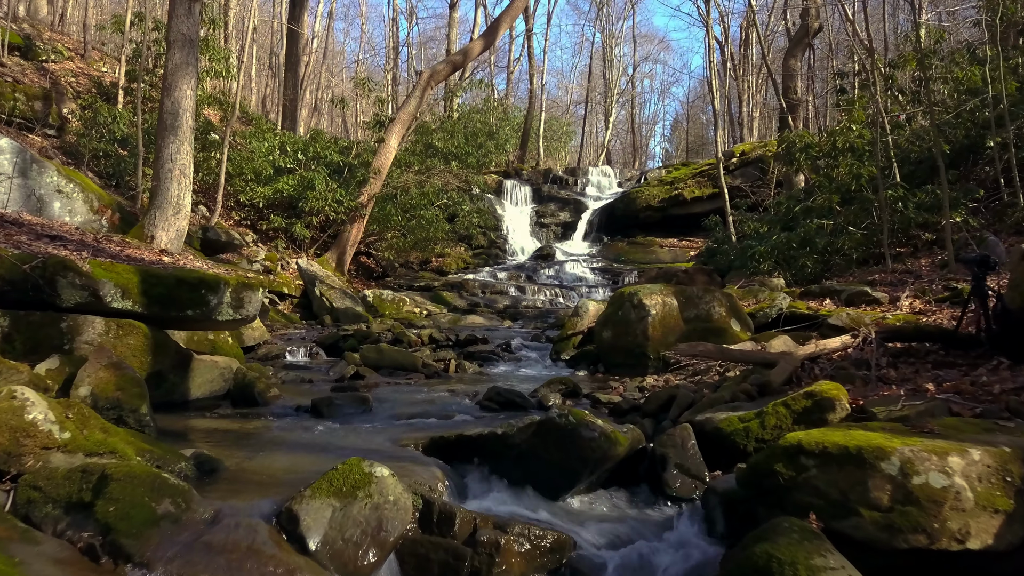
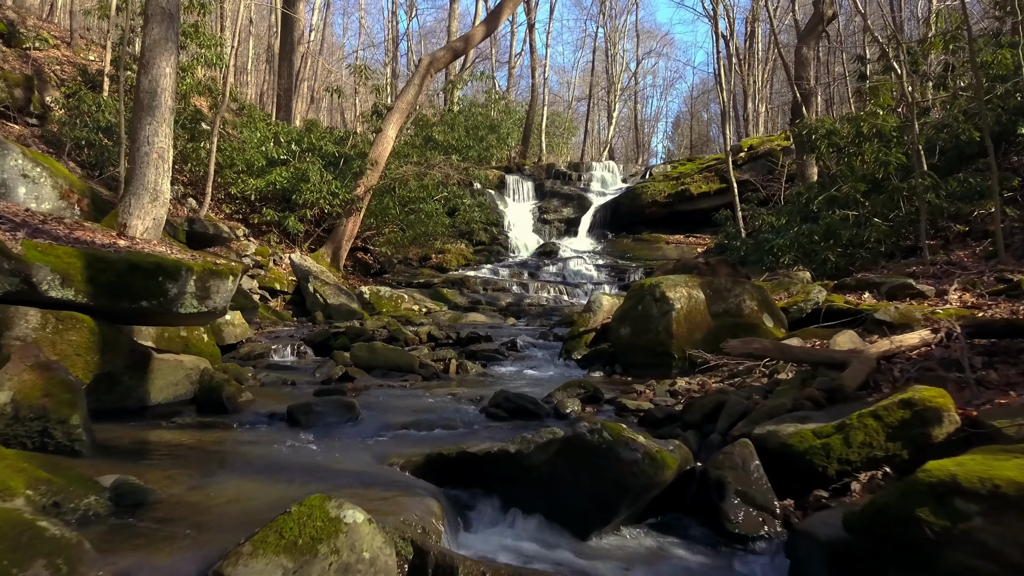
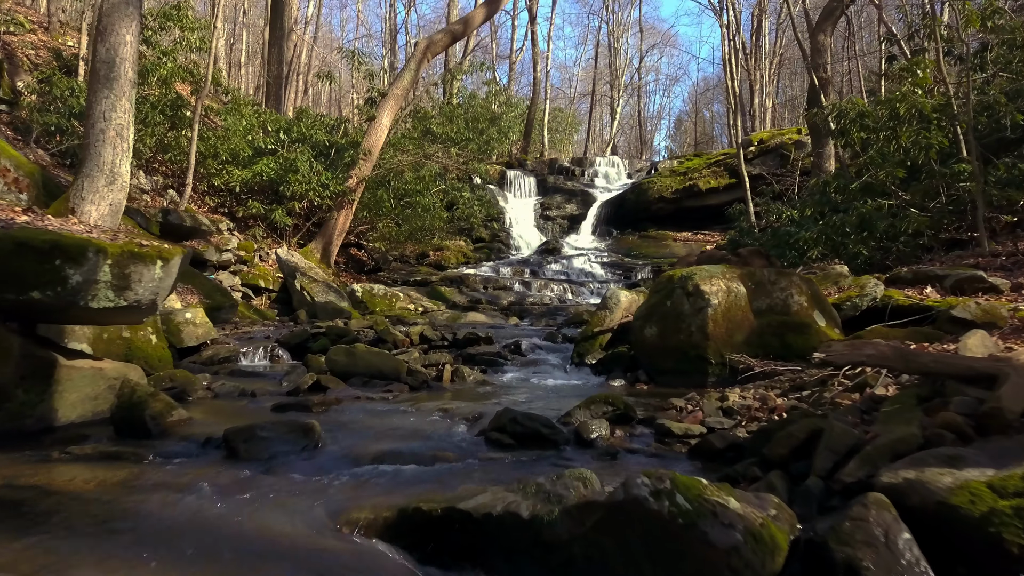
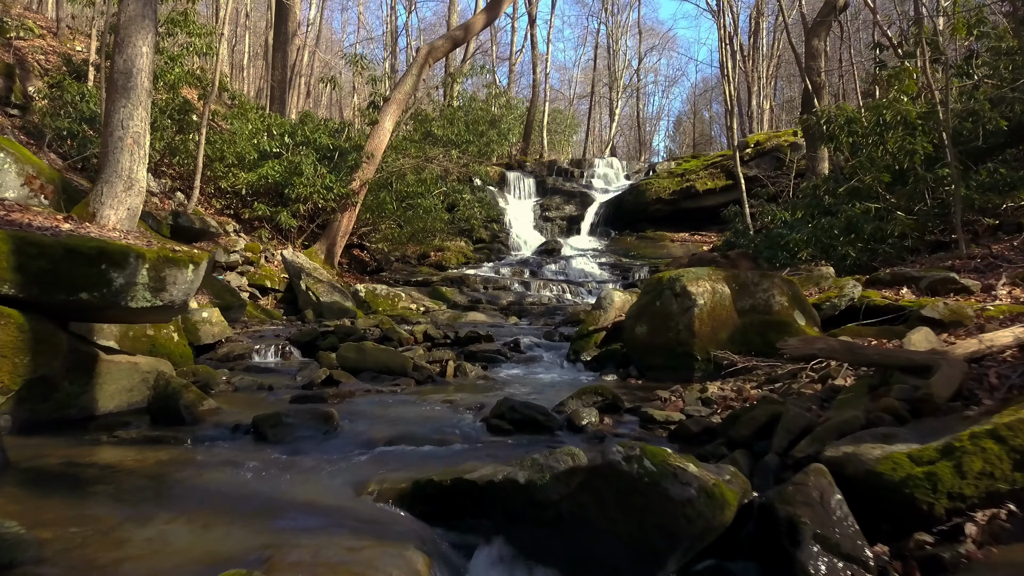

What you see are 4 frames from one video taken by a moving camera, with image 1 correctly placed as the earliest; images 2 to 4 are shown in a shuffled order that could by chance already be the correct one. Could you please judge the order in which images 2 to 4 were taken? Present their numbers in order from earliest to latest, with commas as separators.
2, 4, 3
